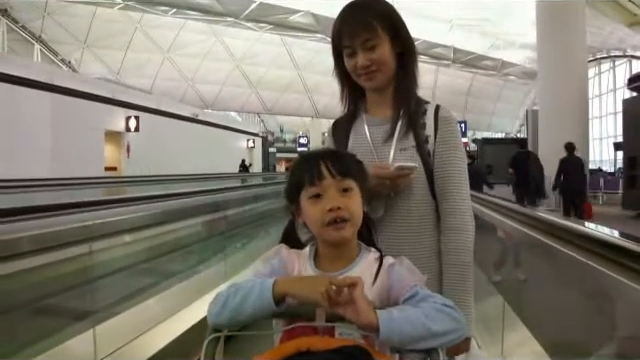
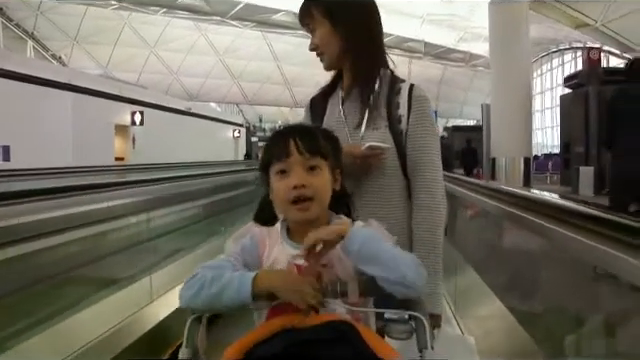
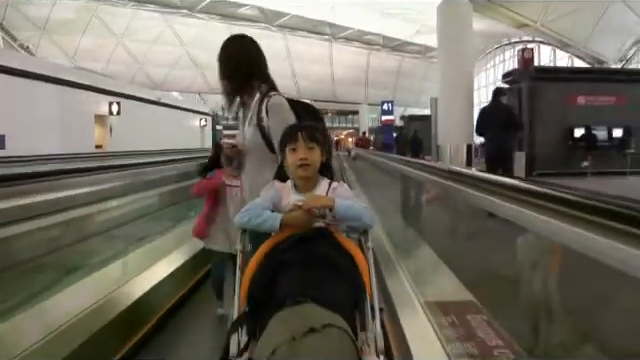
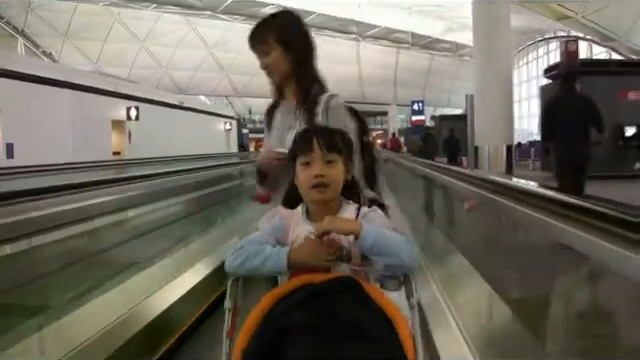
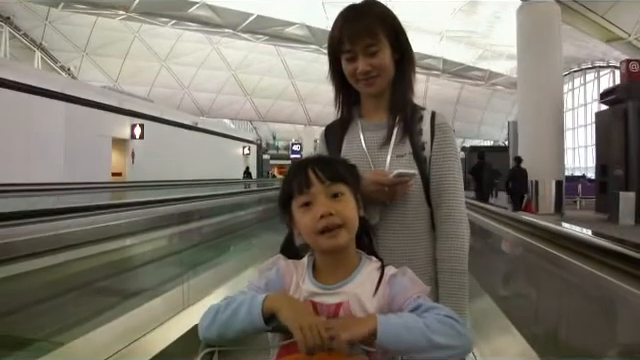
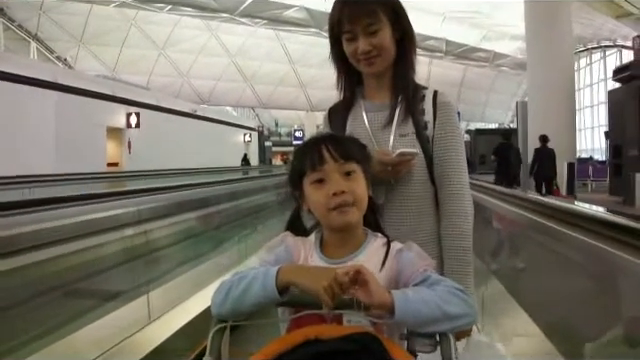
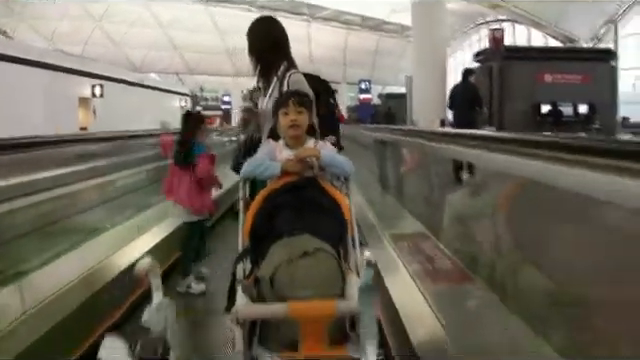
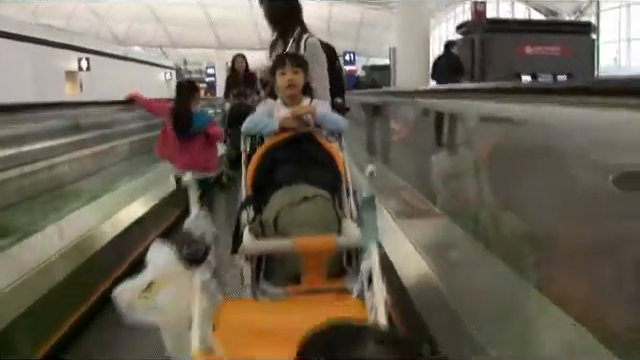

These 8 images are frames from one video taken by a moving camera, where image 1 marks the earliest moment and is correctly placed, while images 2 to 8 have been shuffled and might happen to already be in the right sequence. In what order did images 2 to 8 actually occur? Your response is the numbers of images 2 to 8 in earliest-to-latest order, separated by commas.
6, 5, 2, 4, 3, 7, 8
